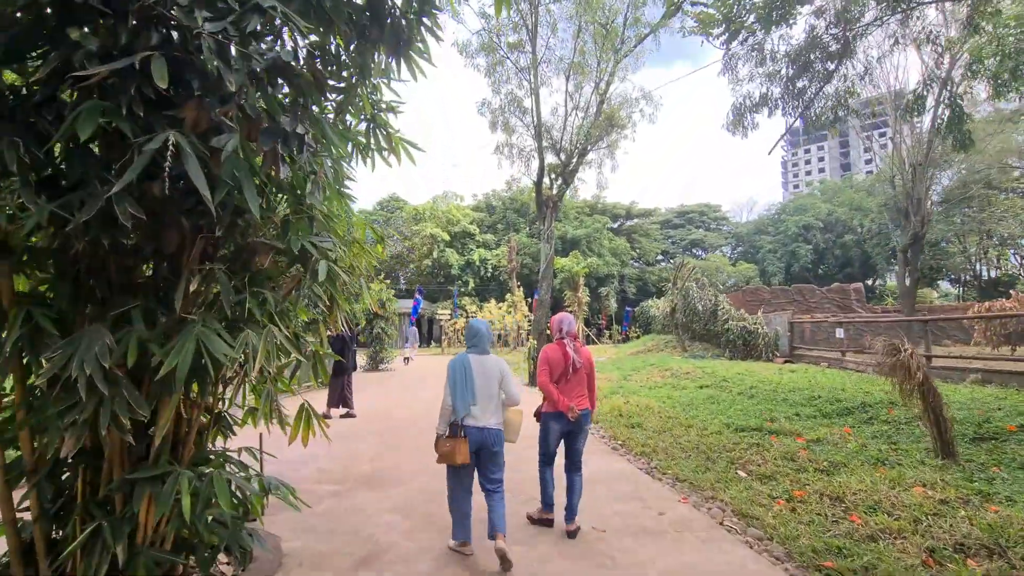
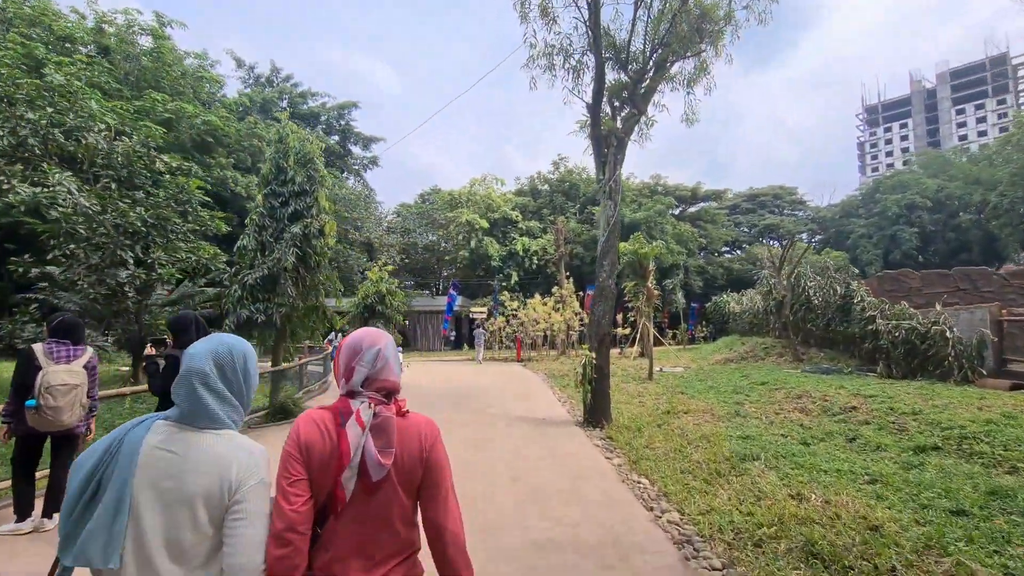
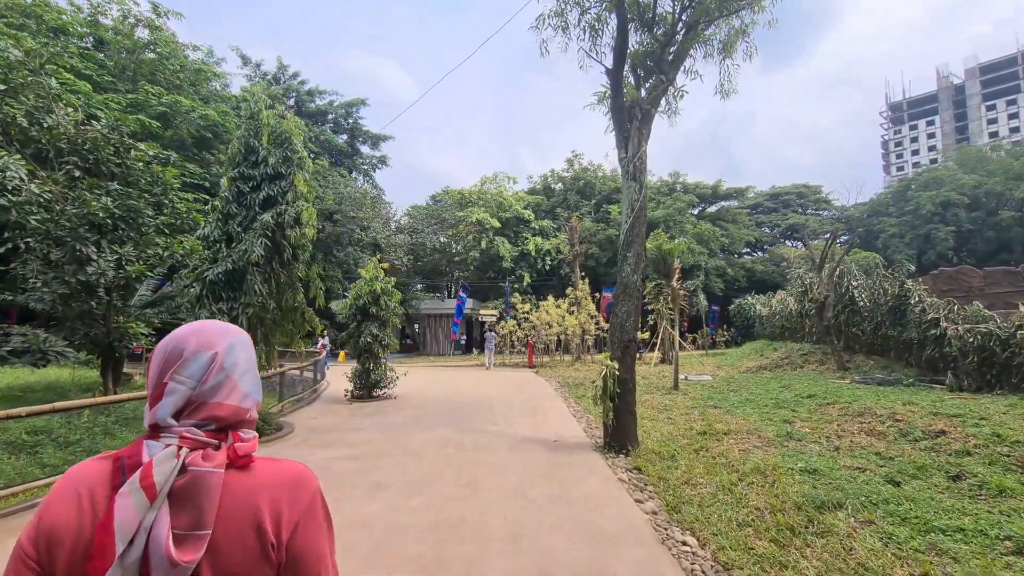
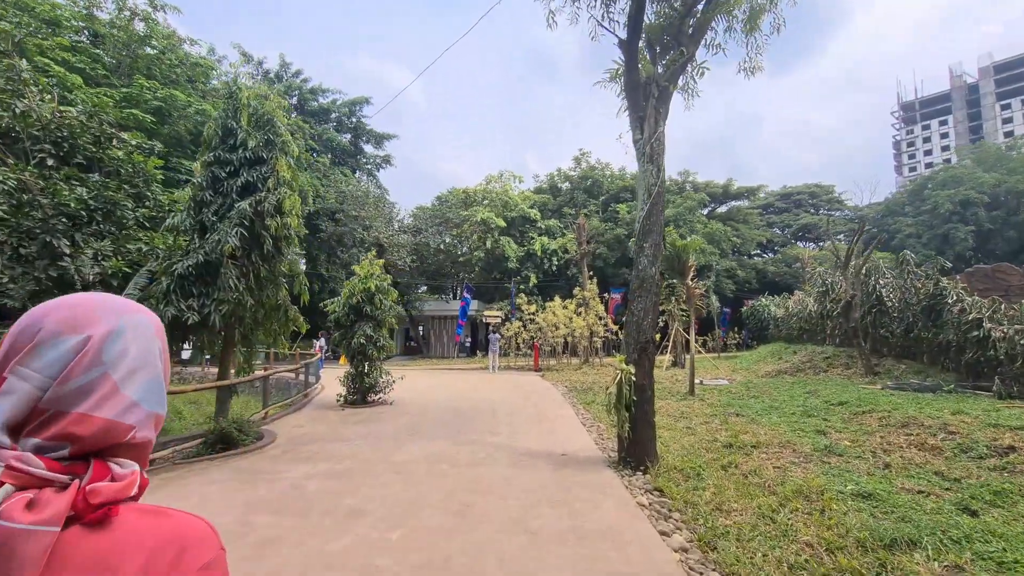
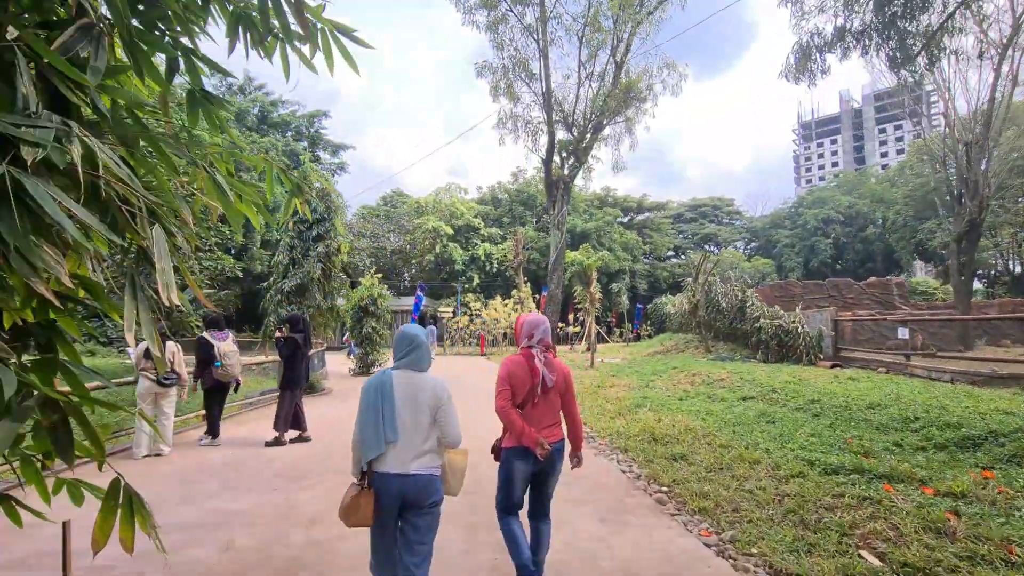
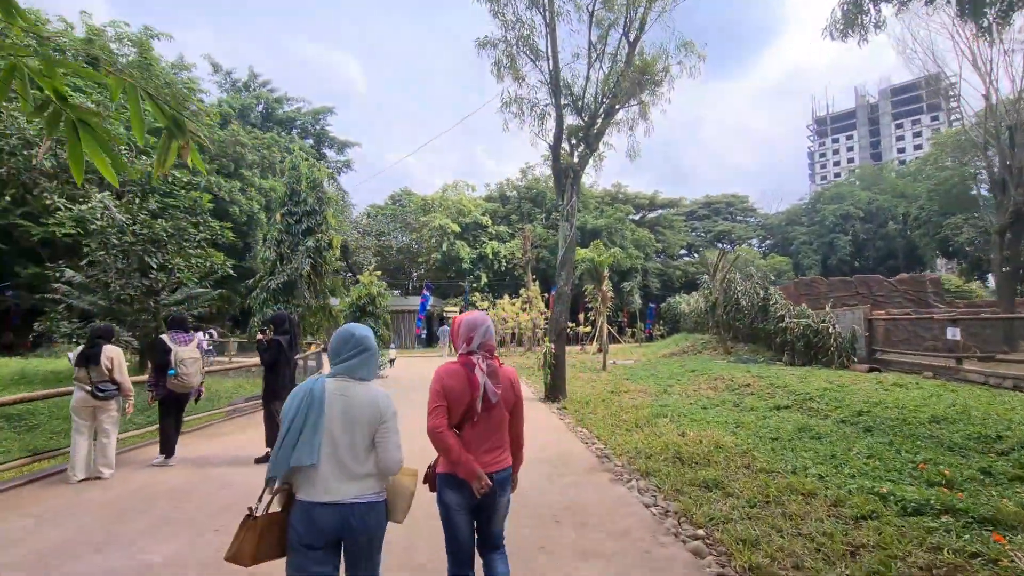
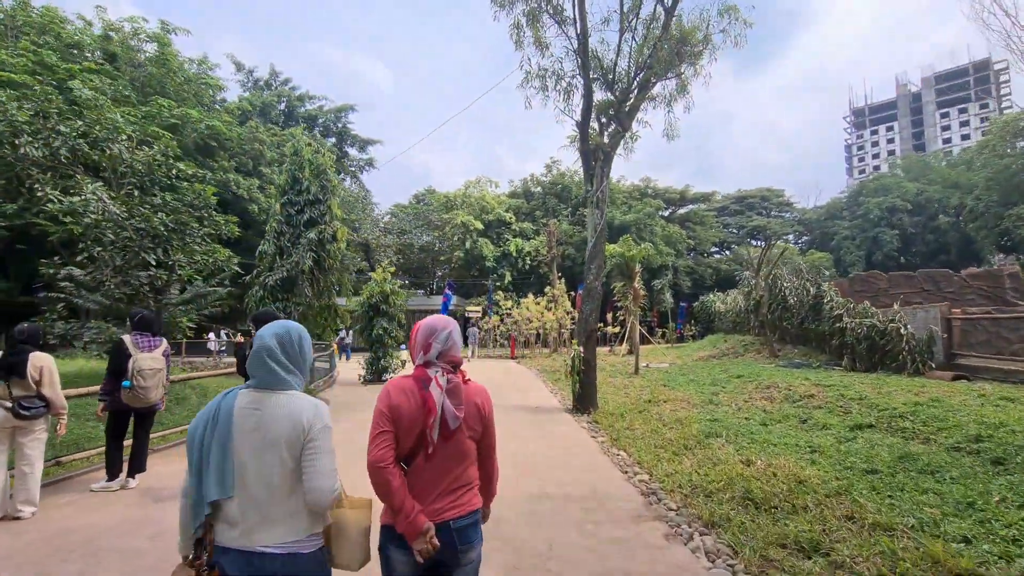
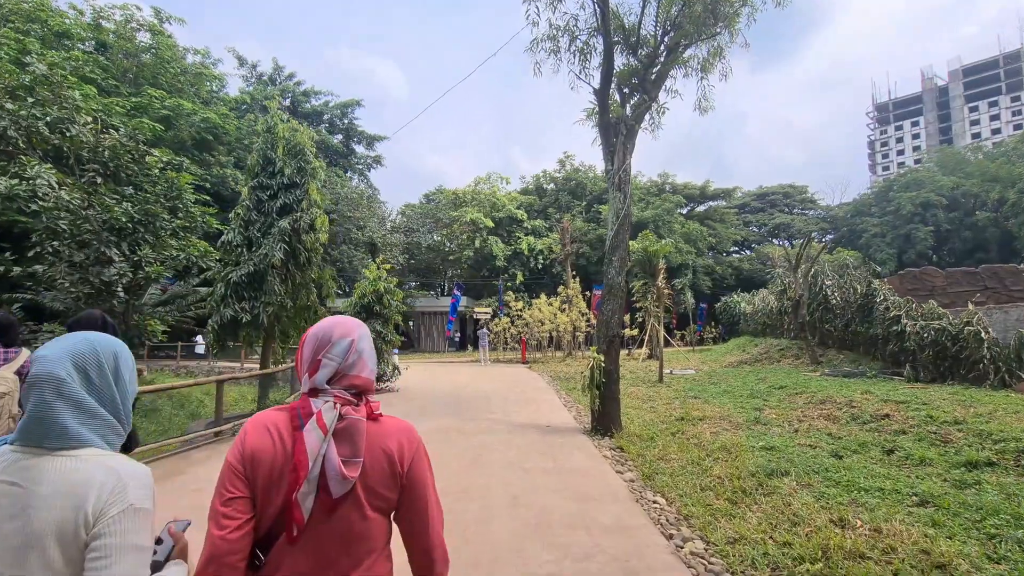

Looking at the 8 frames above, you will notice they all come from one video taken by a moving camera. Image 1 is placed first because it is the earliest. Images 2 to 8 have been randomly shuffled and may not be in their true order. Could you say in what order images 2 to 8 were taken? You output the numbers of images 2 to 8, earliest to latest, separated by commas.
5, 6, 7, 2, 8, 3, 4
